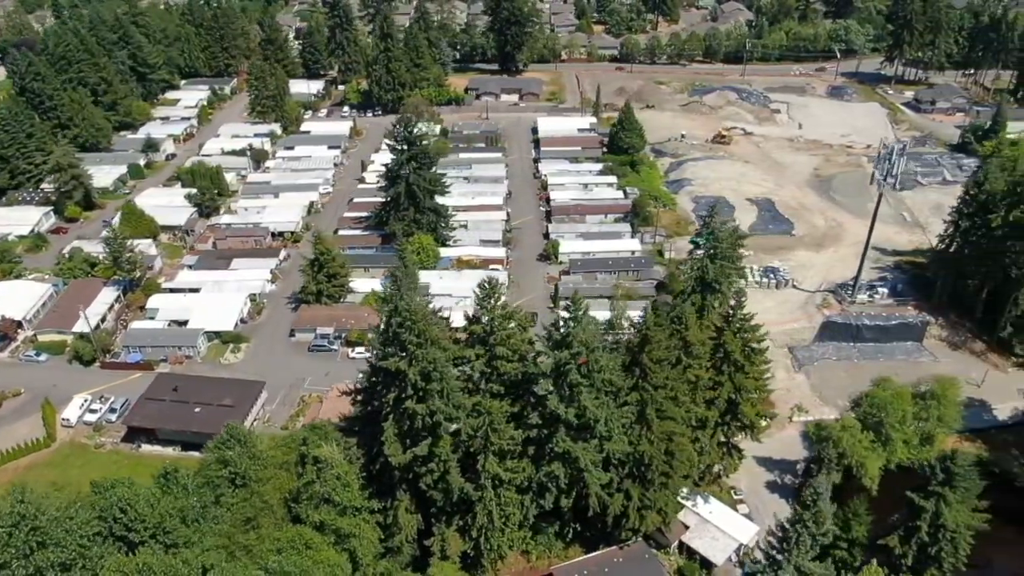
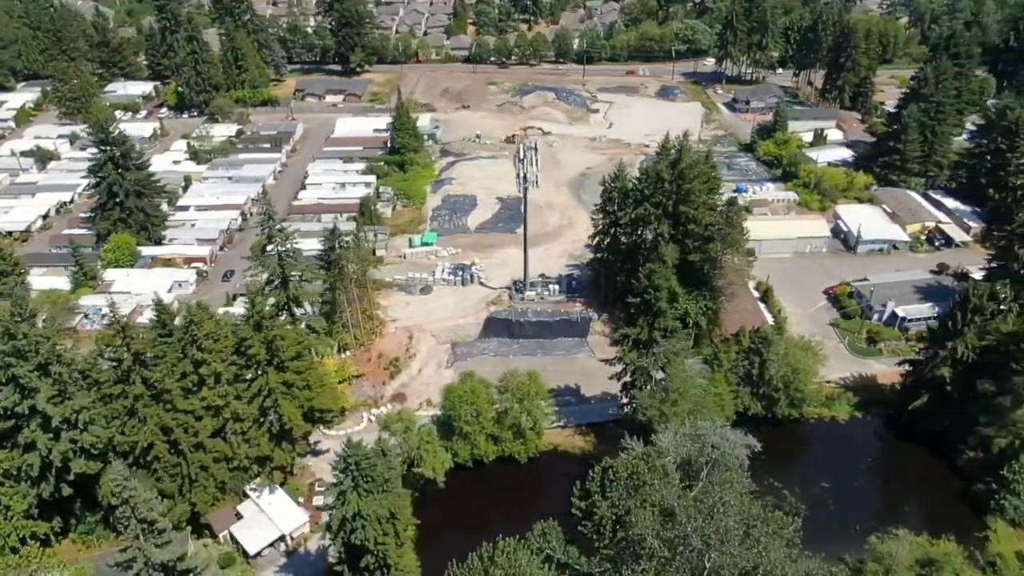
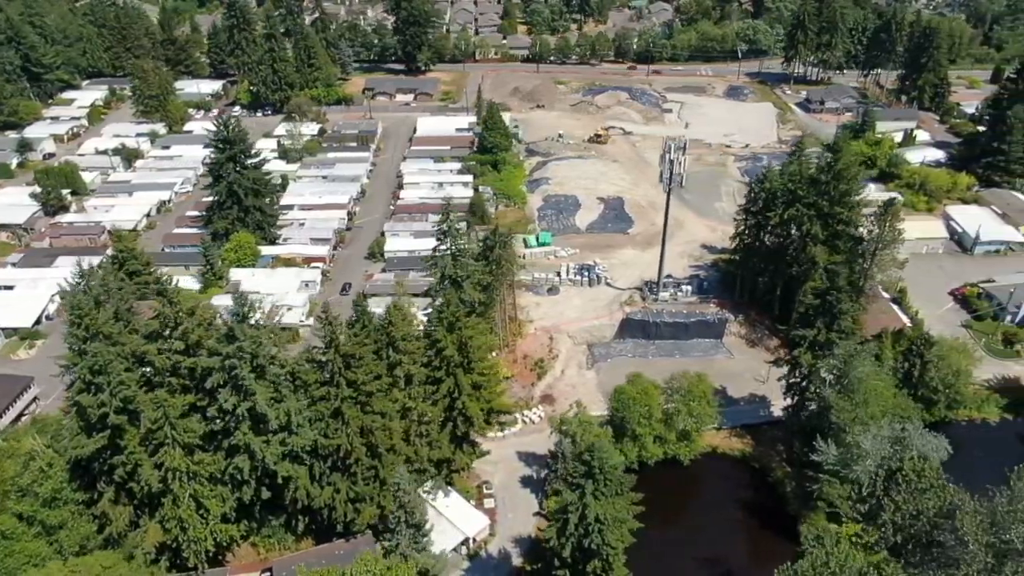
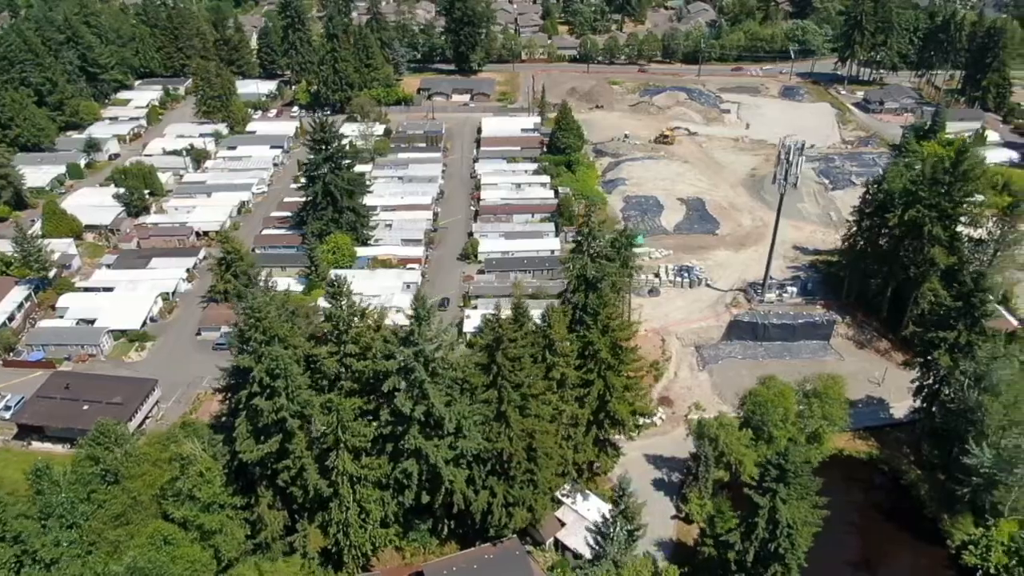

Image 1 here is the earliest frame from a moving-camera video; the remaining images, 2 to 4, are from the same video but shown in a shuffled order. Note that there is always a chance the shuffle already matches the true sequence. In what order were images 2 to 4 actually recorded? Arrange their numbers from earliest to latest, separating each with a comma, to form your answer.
4, 3, 2
